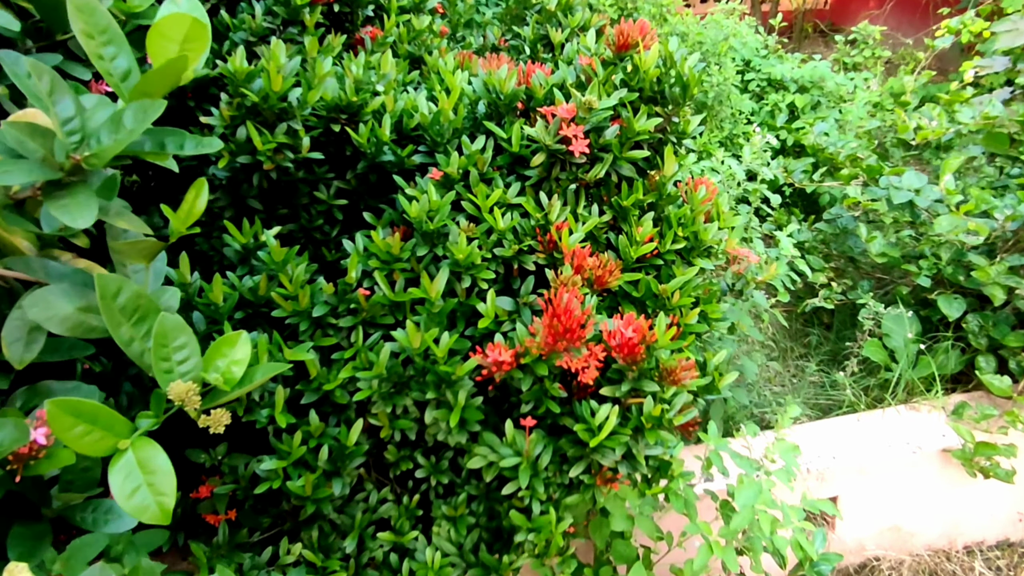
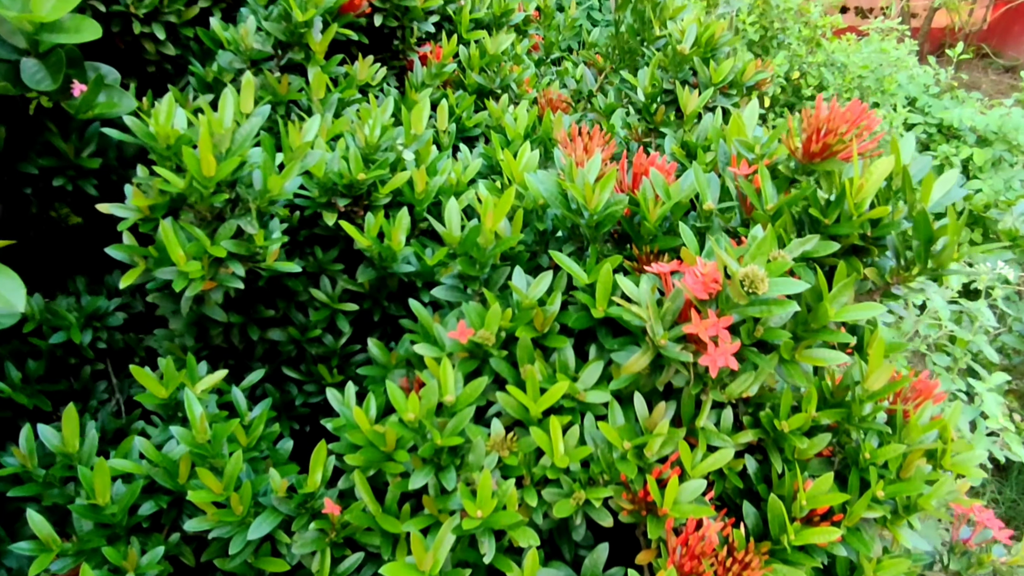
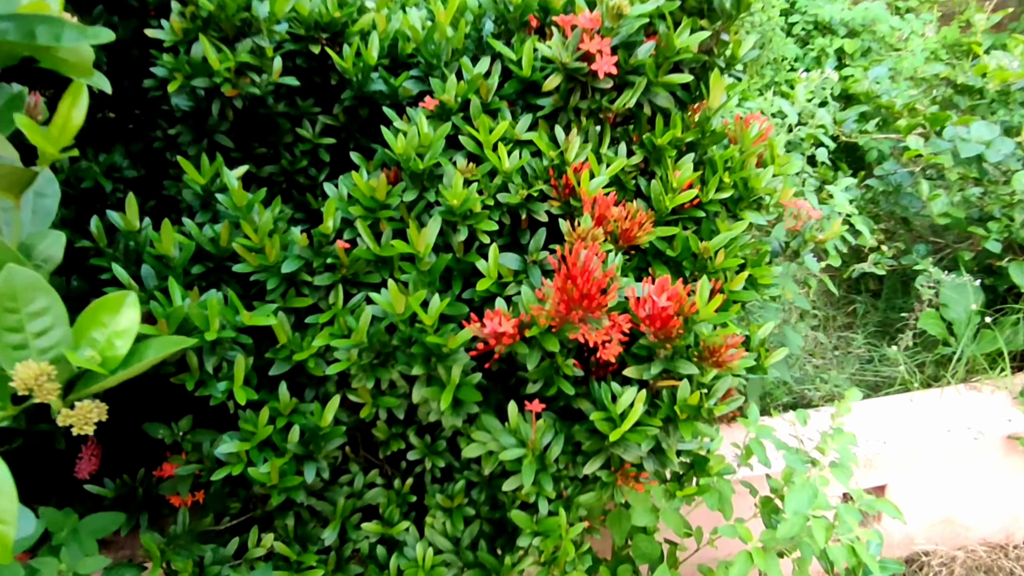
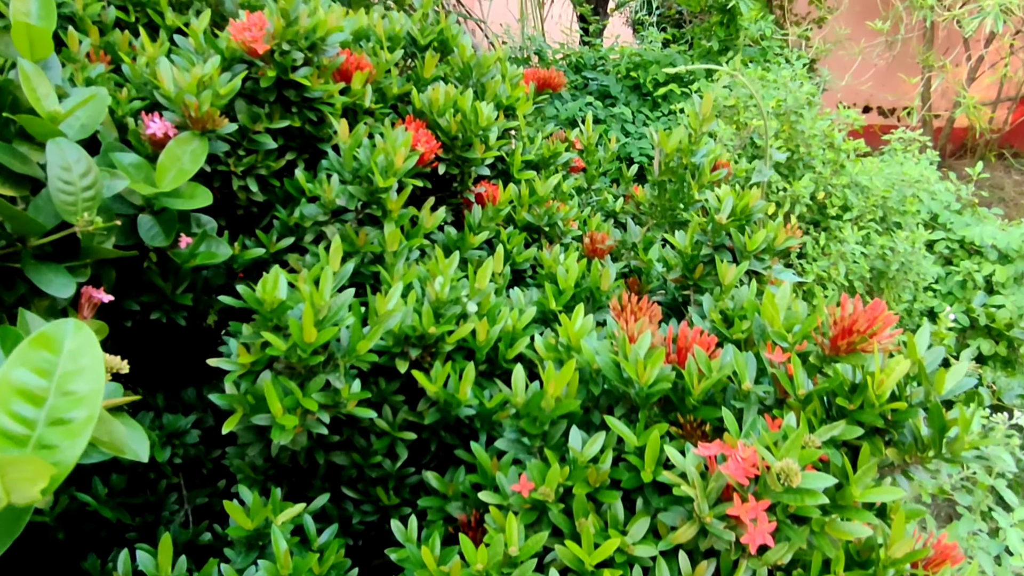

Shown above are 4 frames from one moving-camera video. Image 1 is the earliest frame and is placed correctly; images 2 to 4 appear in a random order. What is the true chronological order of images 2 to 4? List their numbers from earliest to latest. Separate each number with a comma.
3, 2, 4
